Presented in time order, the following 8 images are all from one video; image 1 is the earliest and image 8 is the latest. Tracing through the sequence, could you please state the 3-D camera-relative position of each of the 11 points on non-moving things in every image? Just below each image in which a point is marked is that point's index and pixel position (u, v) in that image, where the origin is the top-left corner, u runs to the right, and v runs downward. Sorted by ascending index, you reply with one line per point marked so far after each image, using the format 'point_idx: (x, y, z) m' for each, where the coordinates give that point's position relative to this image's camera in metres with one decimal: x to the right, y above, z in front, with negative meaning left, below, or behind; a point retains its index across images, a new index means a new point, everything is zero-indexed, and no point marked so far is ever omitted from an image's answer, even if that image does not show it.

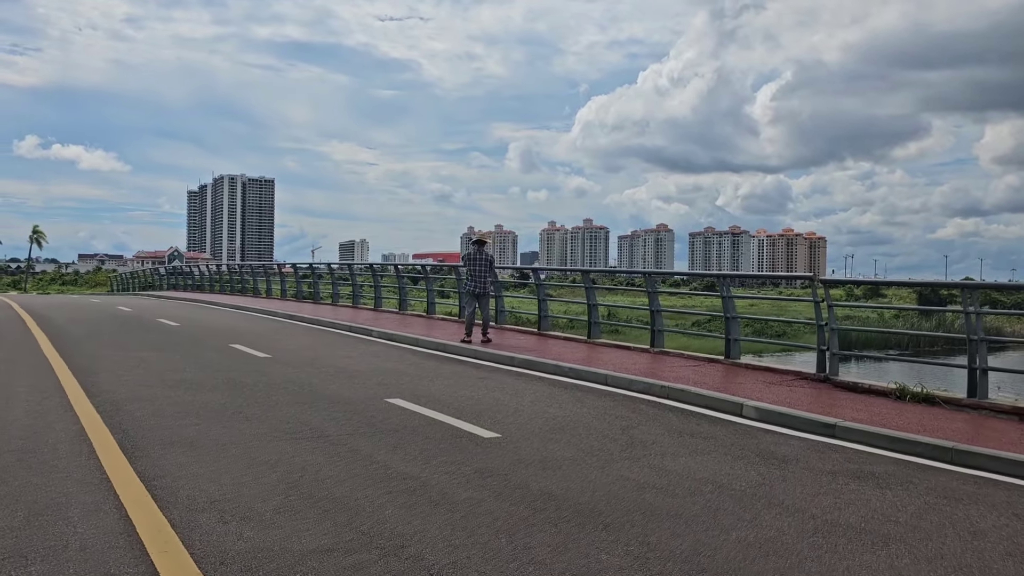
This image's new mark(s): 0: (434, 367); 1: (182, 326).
0: (-1.1, -1.1, +10.8) m
1: (-6.7, -0.8, +16.6) m
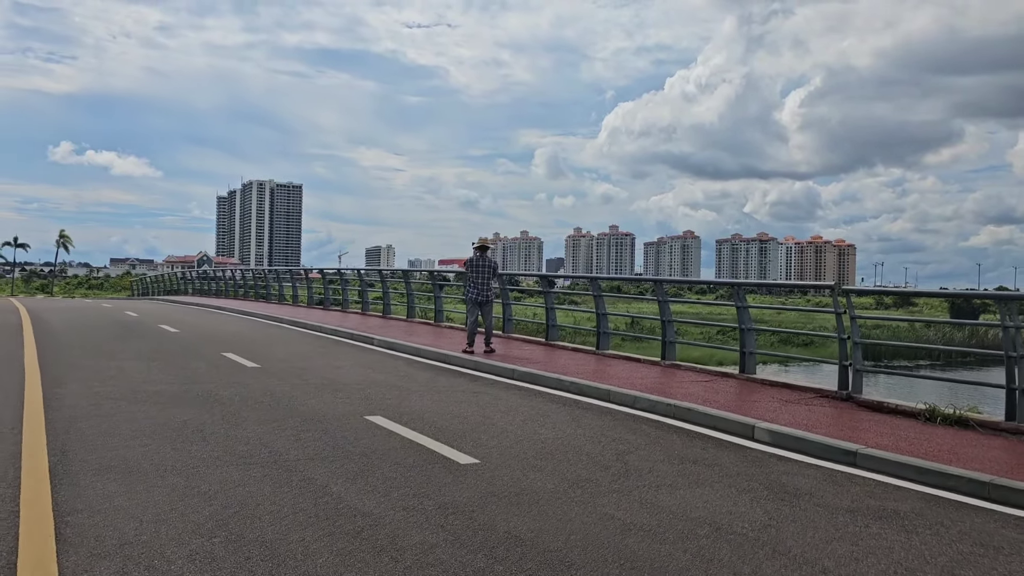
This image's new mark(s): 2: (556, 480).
0: (-1.1, -1.2, +10.2) m
1: (-6.6, -0.9, +16.1) m
2: (+0.3, -1.3, +5.5) m
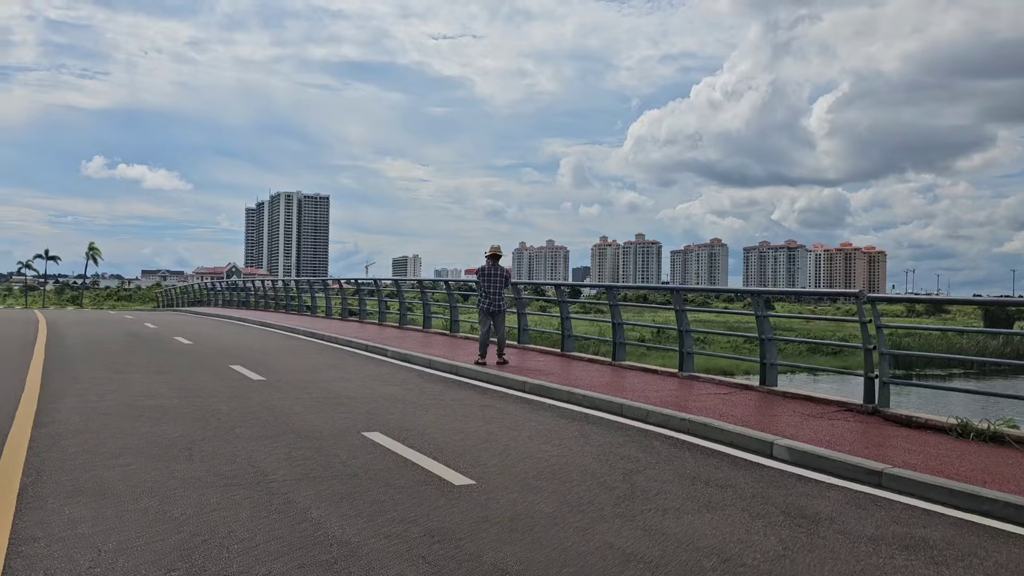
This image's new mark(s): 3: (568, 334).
0: (-0.9, -1.3, +9.9) m
1: (-6.3, -1.1, +16.0) m
2: (+0.3, -1.3, +5.1) m
3: (+0.9, -0.8, +14.1) m
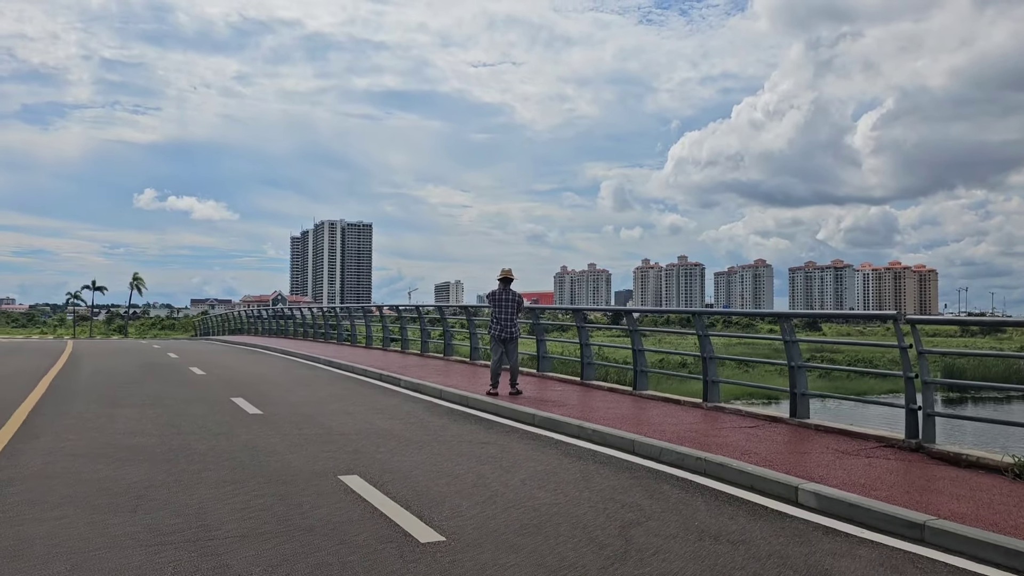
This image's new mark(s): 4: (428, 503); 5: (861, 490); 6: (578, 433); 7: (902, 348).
0: (-0.9, -1.6, +9.2) m
1: (-5.9, -1.7, +15.6) m
2: (+0.1, -1.5, +4.4) m
3: (+1.2, -1.2, +13.3) m
4: (-0.6, -1.5, +5.7) m
5: (+2.6, -1.5, +6.1) m
6: (+0.7, -1.5, +8.8) m
7: (+4.0, -0.6, +8.4) m
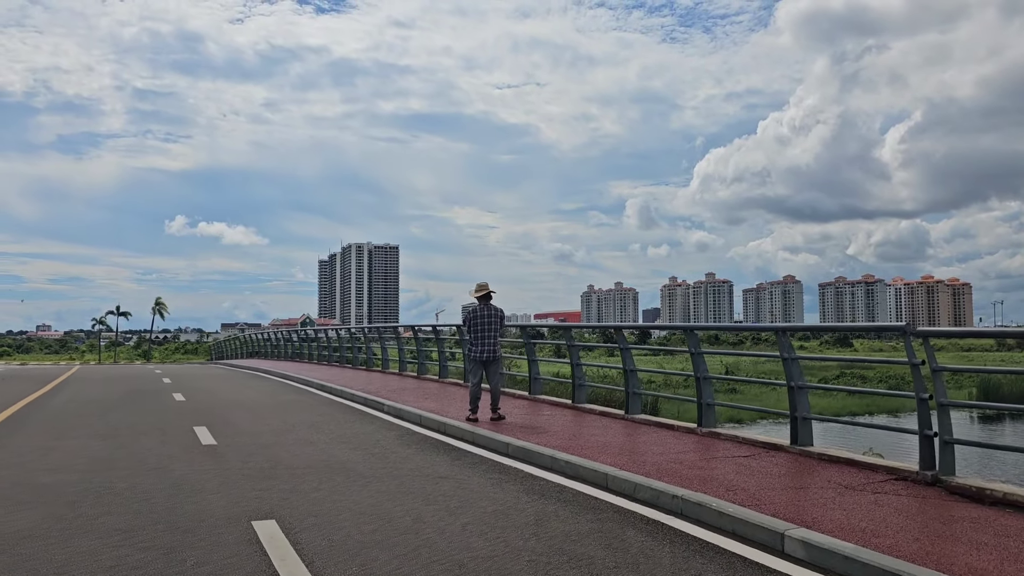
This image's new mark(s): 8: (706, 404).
0: (-1.2, -1.8, +8.3) m
1: (-6.0, -2.1, +14.9) m
2: (-0.4, -1.5, +3.5) m
3: (+1.0, -1.4, +12.4) m
4: (-1.0, -1.6, +4.8) m
5: (+2.2, -1.5, +5.1) m
6: (+0.4, -1.7, +7.8) m
7: (+3.6, -0.7, +7.4) m
8: (+2.2, -1.3, +9.3) m
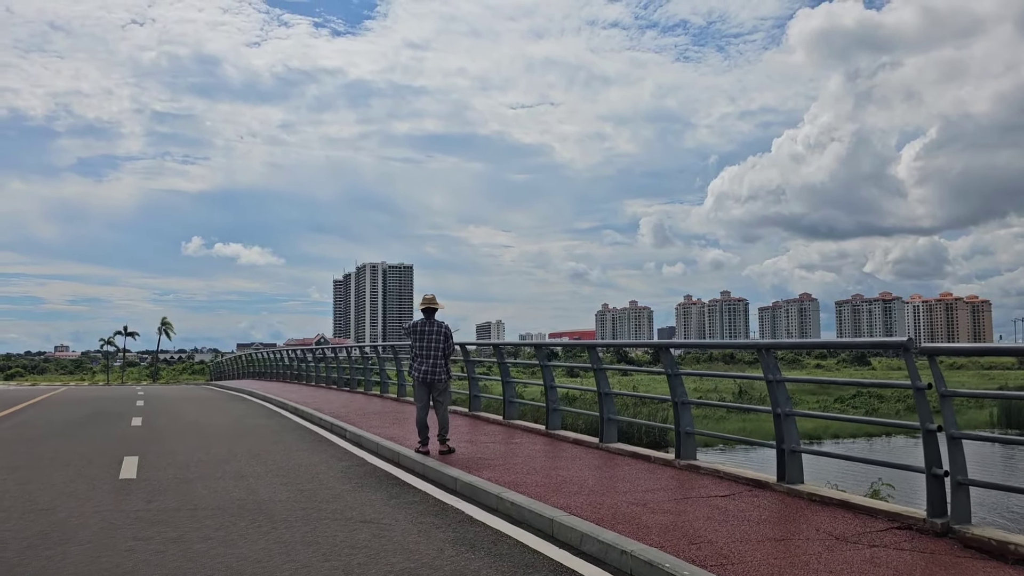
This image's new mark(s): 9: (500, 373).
0: (-1.7, -1.9, +7.3) m
1: (-6.3, -2.4, +13.9) m
2: (-0.9, -1.5, +2.4) m
3: (+0.6, -1.6, +11.3) m
4: (-1.6, -1.6, +3.8) m
5: (+1.6, -1.6, +4.0) m
6: (-0.1, -1.8, +6.7) m
7: (+3.1, -0.8, +6.3) m
8: (+1.8, -1.4, +8.2) m
9: (-0.1, -1.4, +13.1) m
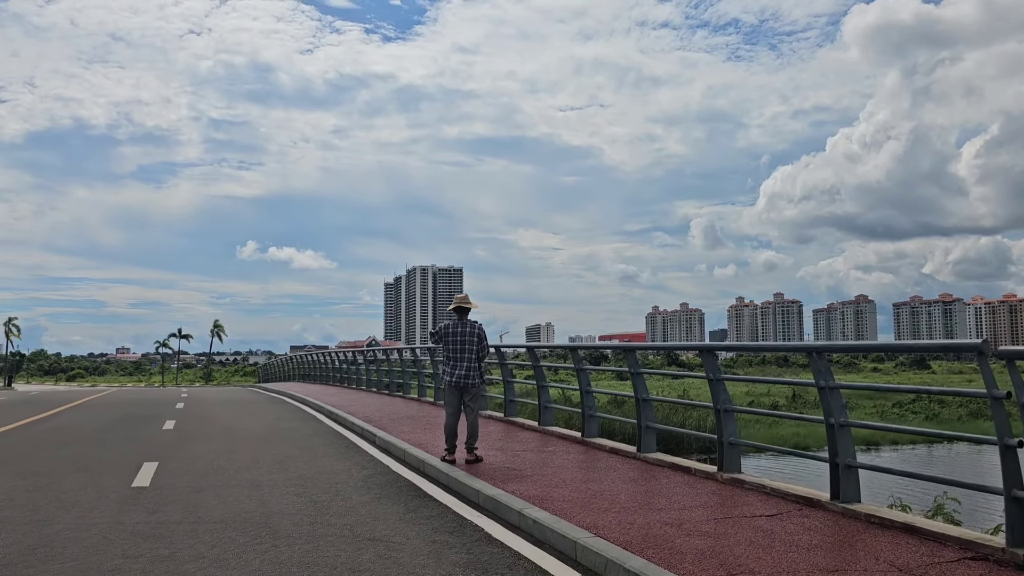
0: (-1.4, -1.9, +6.8) m
1: (-5.7, -2.4, +13.7) m
2: (-1.0, -1.5, +1.9) m
3: (+1.1, -1.6, +10.7) m
4: (-1.6, -1.6, +3.3) m
5: (+1.6, -1.5, +3.3) m
6: (+0.1, -1.8, +6.2) m
7: (+3.3, -0.7, +5.6) m
8: (+2.0, -1.4, +7.6) m
9: (+0.4, -1.4, +12.6) m
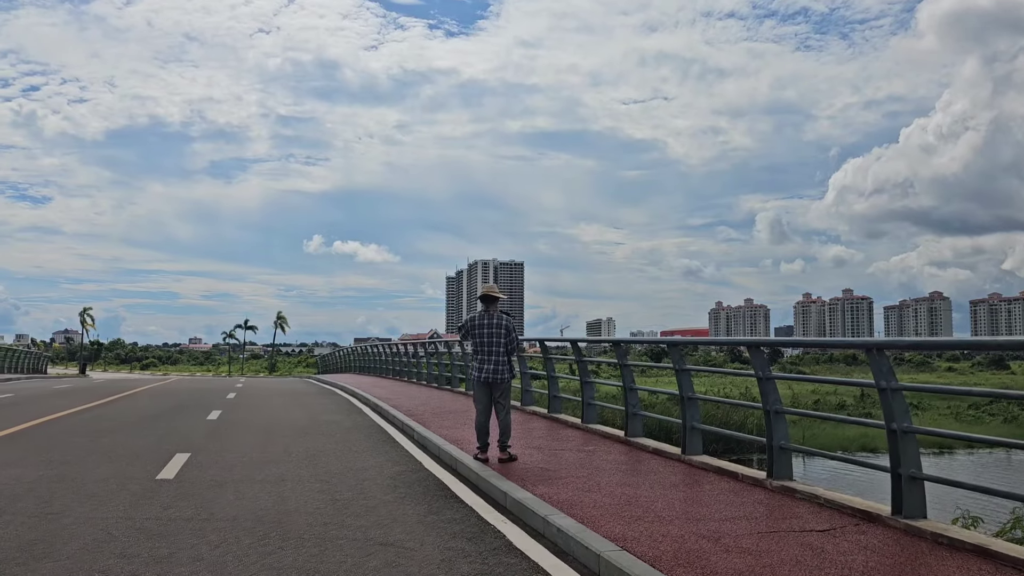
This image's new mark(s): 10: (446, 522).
0: (-1.2, -1.8, +6.5) m
1: (-5.0, -2.2, +13.6) m
2: (-1.2, -1.5, +1.5) m
3: (+1.6, -1.5, +10.1) m
4: (-1.6, -1.5, +3.0) m
5: (+1.6, -1.5, +2.7) m
6: (+0.2, -1.7, +5.7) m
7: (+3.4, -0.7, +4.8) m
8: (+2.3, -1.4, +6.9) m
9: (+1.1, -1.2, +12.1) m
10: (-0.5, -1.7, +6.1) m
